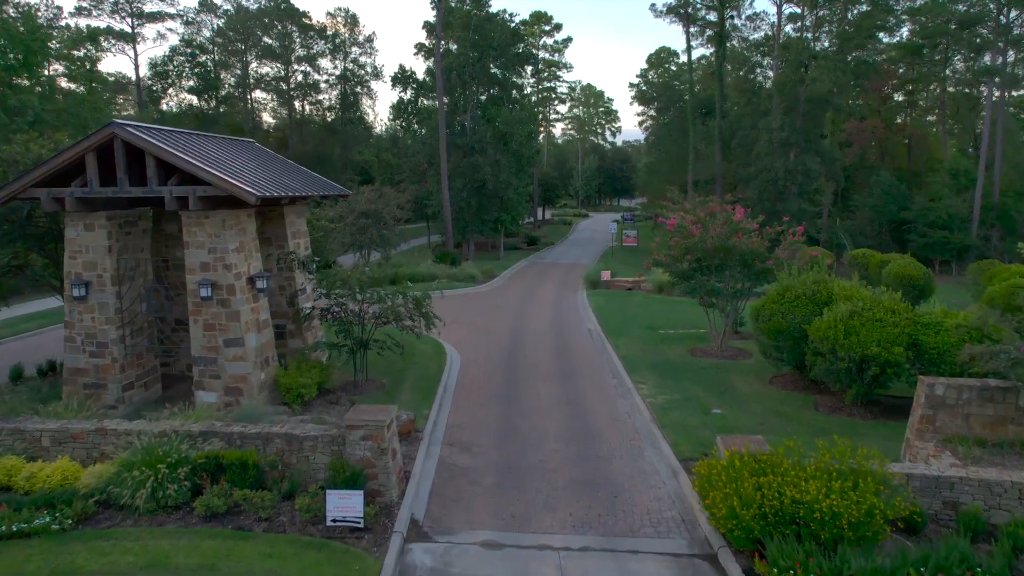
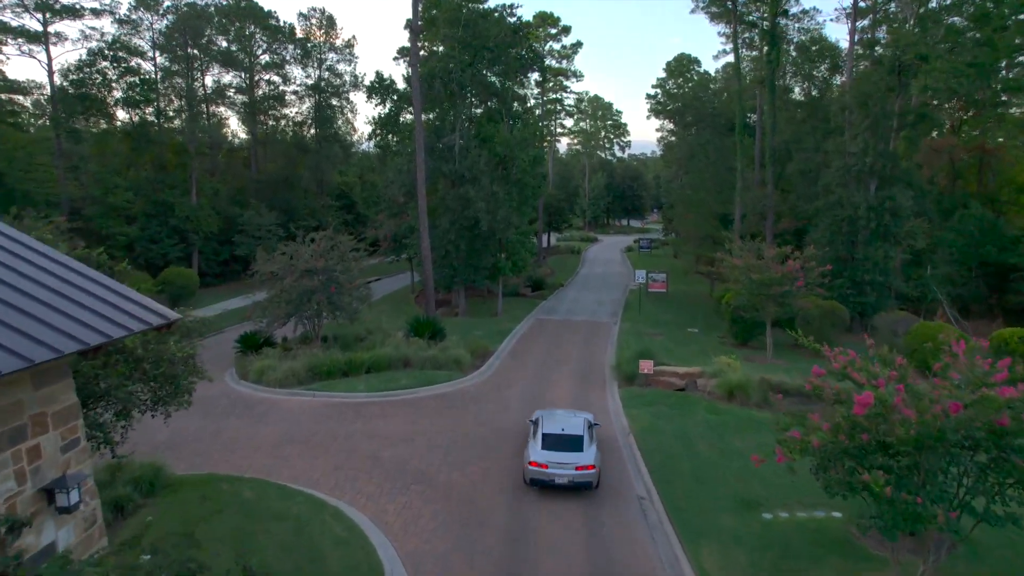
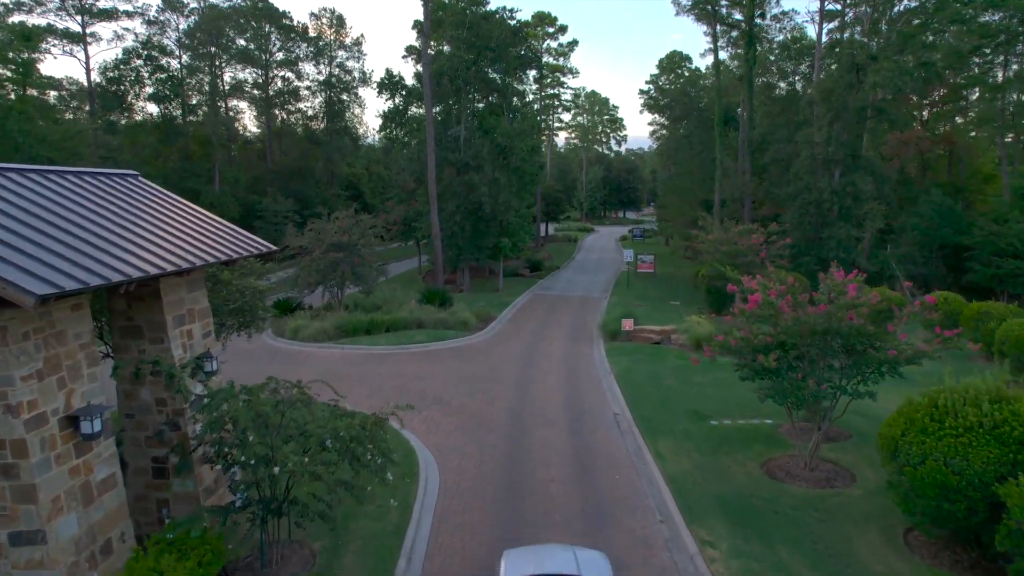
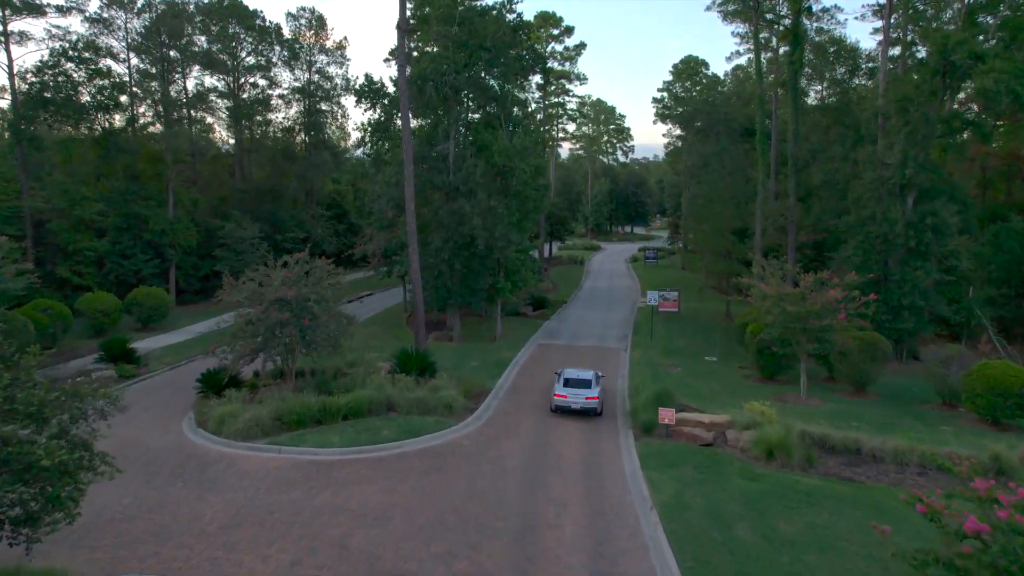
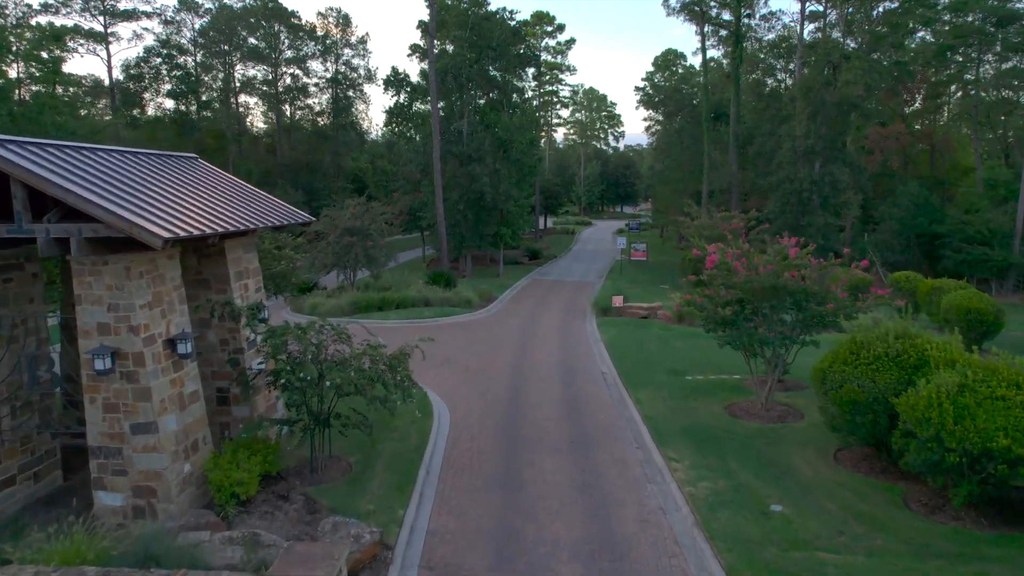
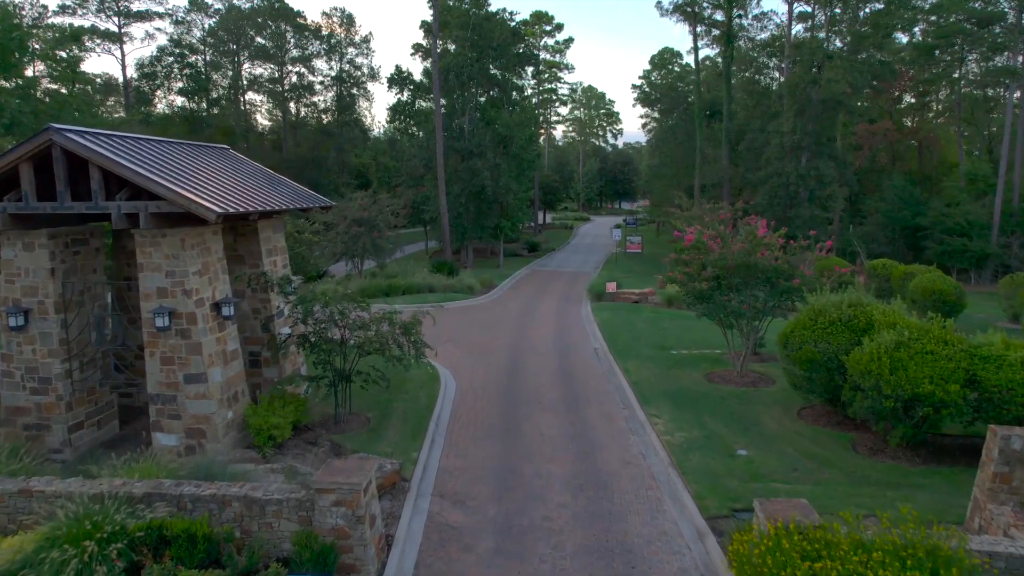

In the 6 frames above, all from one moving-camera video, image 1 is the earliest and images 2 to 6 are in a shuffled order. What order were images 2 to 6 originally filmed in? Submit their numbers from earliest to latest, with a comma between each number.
6, 5, 3, 2, 4
